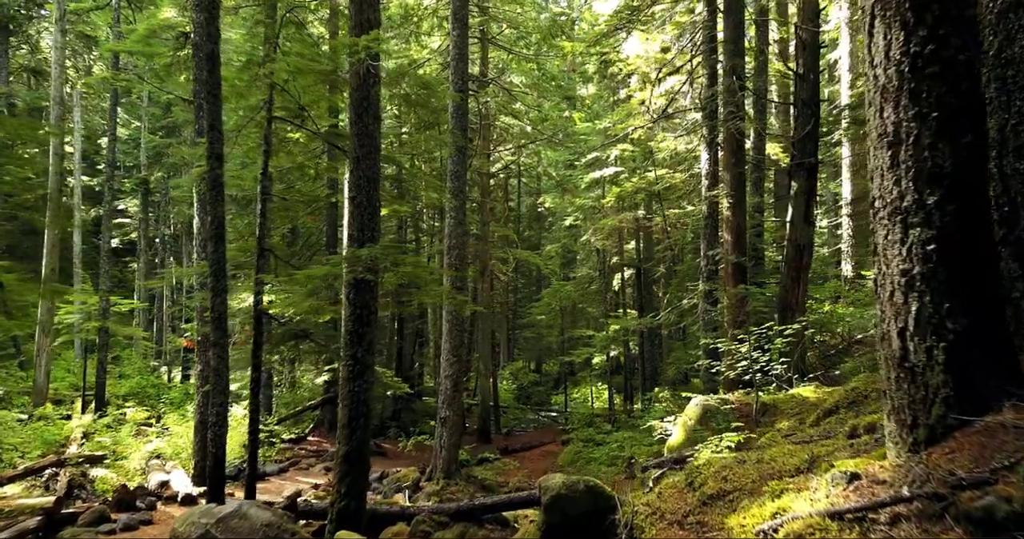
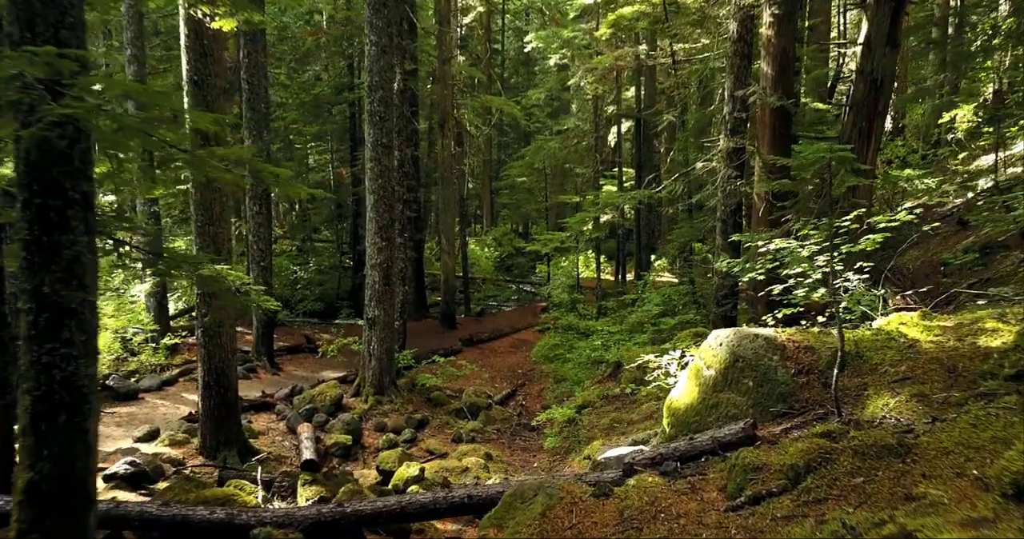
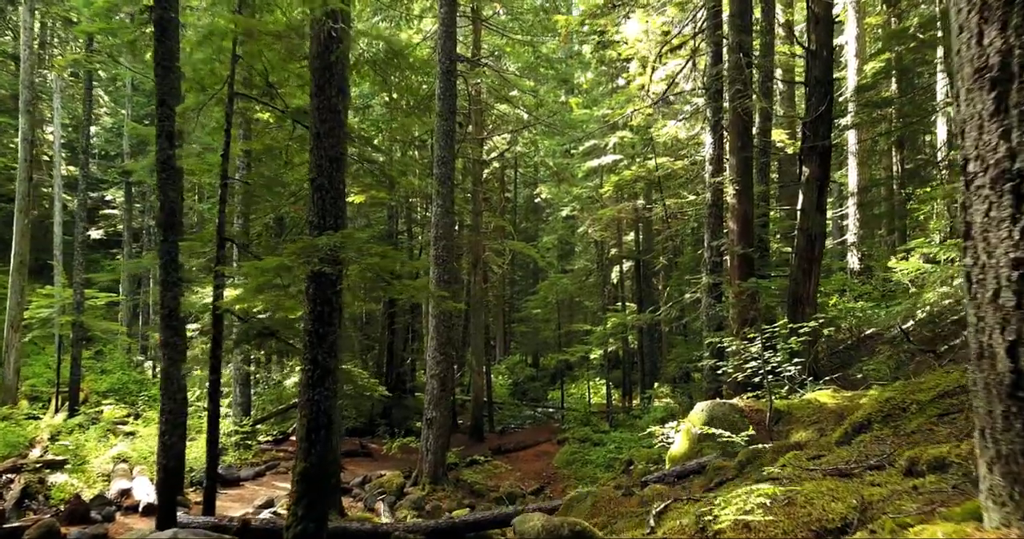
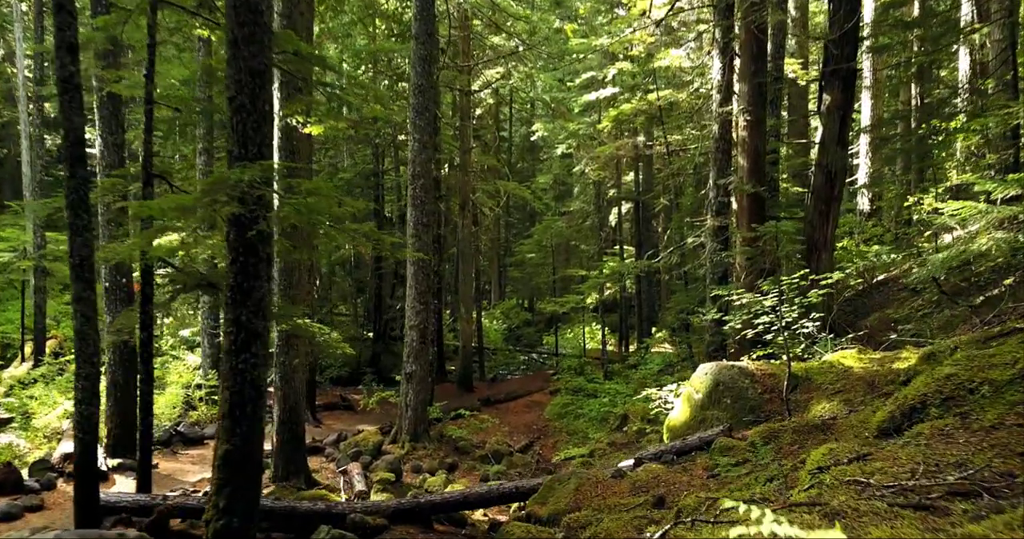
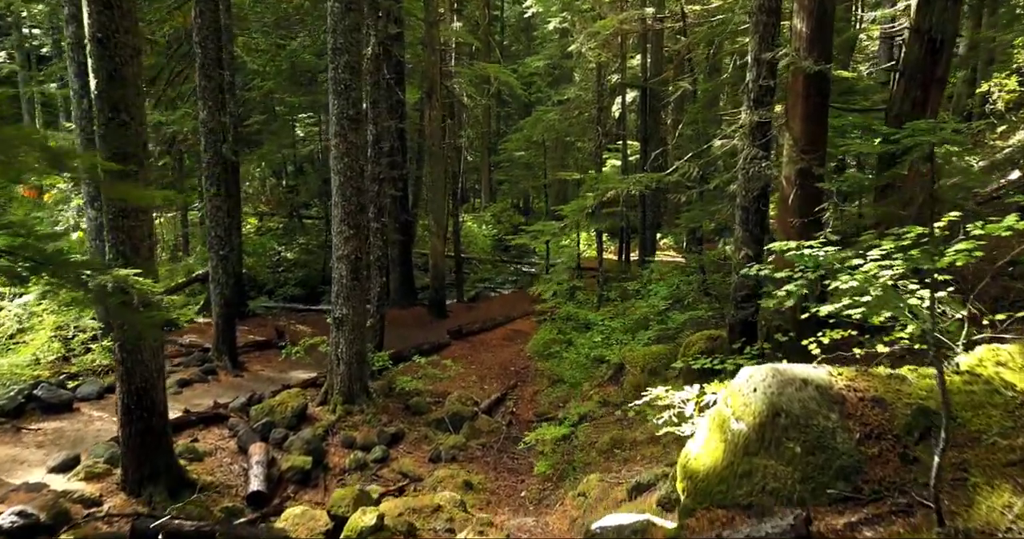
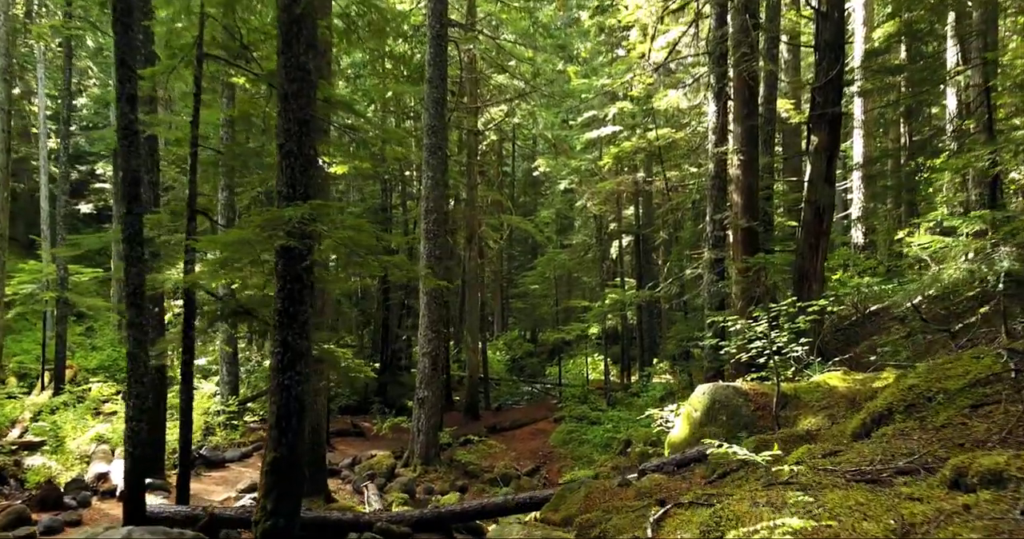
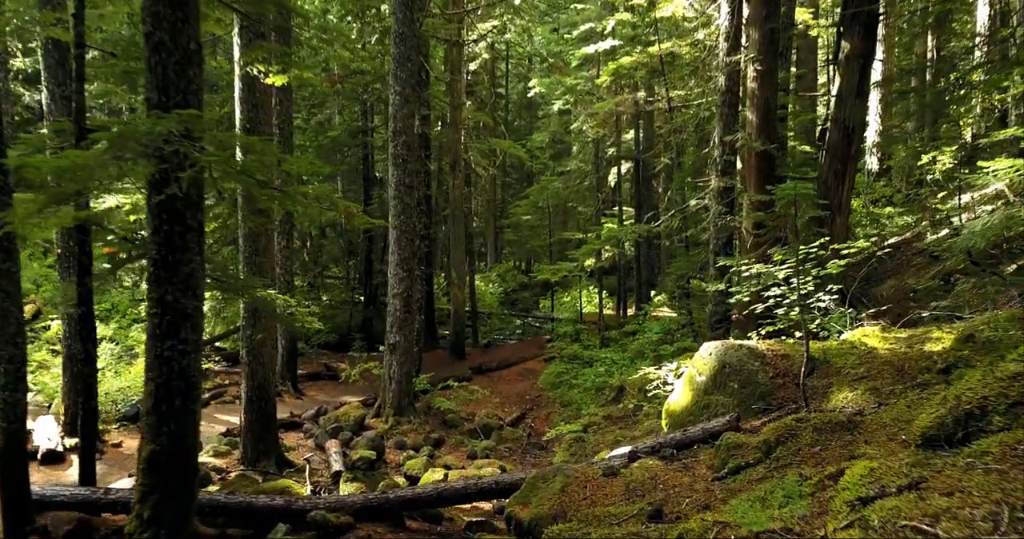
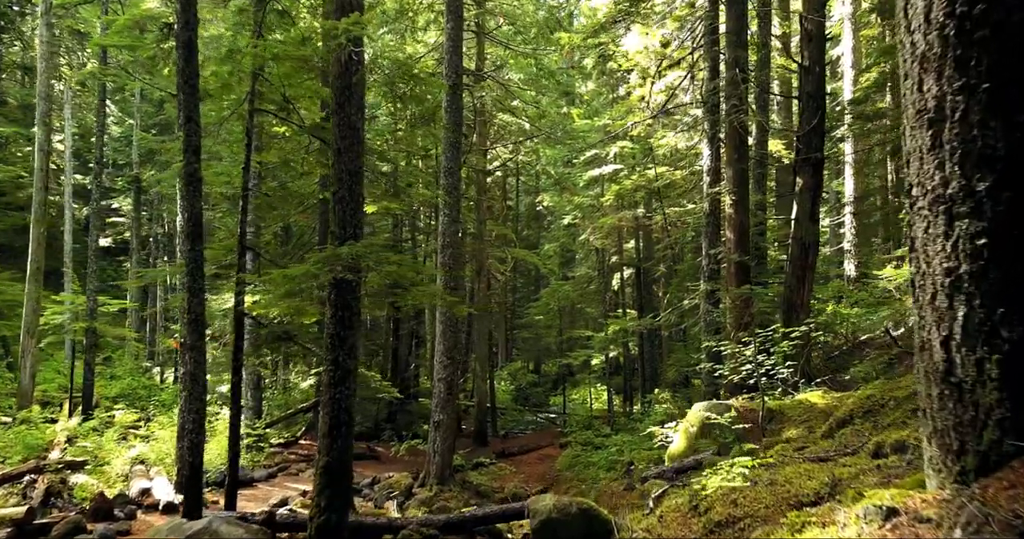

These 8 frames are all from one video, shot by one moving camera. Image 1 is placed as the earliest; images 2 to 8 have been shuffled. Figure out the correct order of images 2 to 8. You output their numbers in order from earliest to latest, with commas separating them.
8, 3, 6, 4, 7, 2, 5
